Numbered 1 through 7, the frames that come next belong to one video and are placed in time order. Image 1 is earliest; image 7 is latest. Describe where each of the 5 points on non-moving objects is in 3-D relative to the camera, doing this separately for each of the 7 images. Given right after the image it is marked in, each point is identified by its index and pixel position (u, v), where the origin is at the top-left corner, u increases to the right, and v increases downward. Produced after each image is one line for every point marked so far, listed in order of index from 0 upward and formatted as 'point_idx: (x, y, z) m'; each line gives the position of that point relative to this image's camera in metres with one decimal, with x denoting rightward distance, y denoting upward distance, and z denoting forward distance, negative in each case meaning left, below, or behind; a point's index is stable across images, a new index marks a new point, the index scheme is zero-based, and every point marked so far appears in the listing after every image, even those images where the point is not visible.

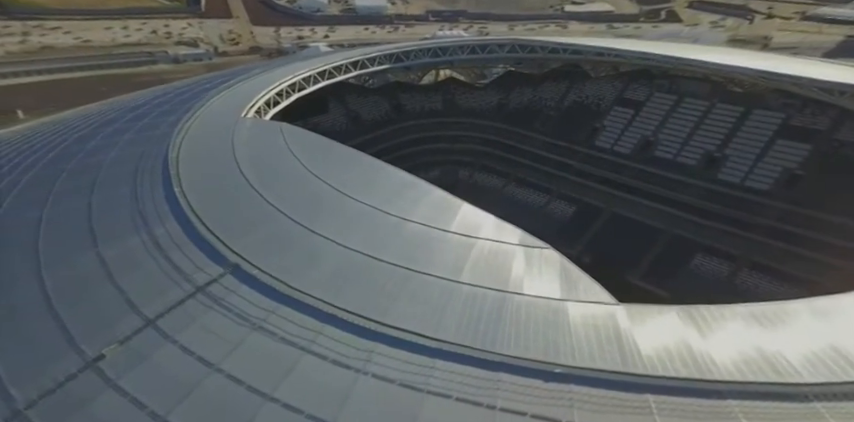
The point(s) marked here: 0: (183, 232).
0: (-6.6, -0.6, +8.9) m
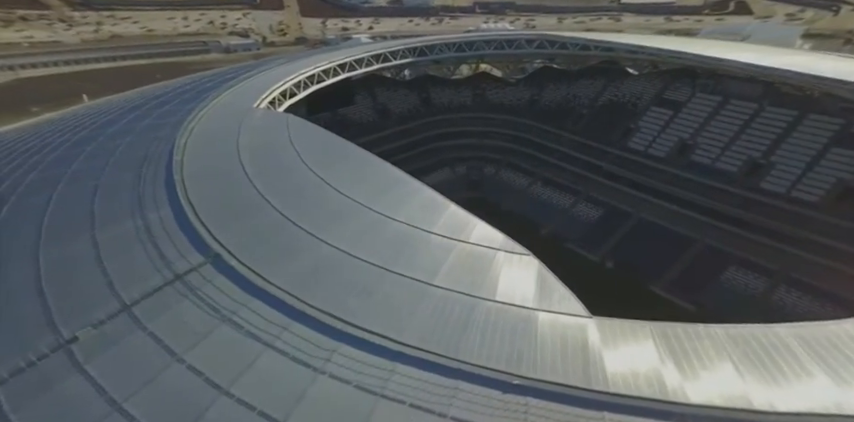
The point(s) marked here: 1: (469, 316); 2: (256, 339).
0: (-7.1, -0.2, +9.4) m
1: (+0.9, -2.3, +7.4) m
2: (-3.2, -2.4, +6.4) m
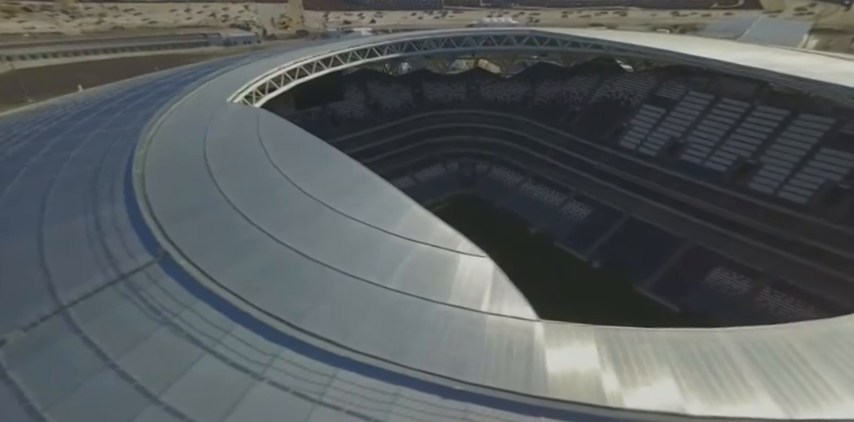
0: (-8.1, -0.2, +9.2) m
1: (-0.2, -2.3, +7.3) m
2: (-4.3, -2.4, +6.3) m
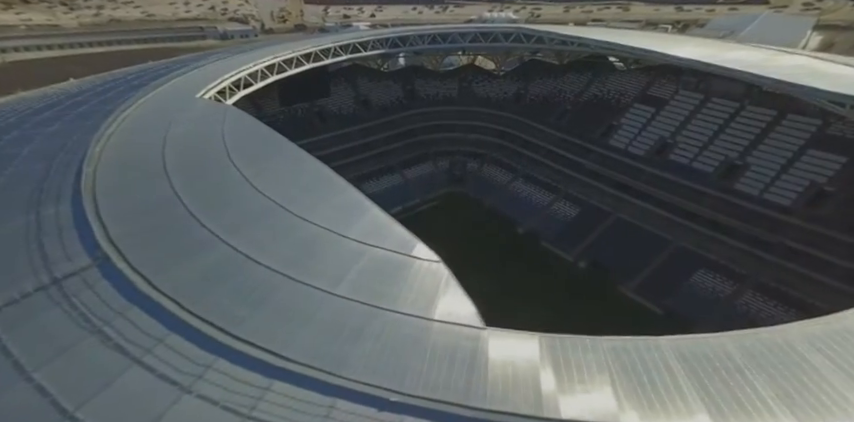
0: (-9.3, -0.2, +8.9) m
1: (-1.3, -2.5, +7.2) m
2: (-5.4, -2.5, +6.1) m
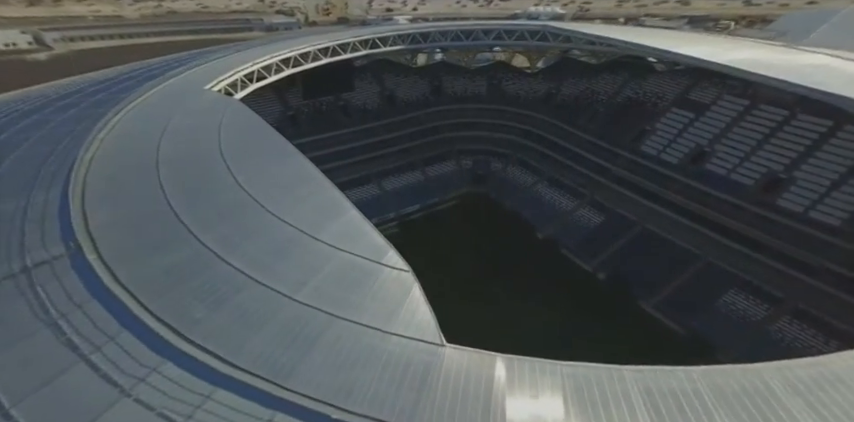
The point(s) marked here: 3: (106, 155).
0: (-9.8, +0.1, +9.2) m
1: (-2.2, -2.6, +6.9) m
2: (-6.3, -2.5, +6.1) m
3: (-10.7, +2.1, +11.6) m
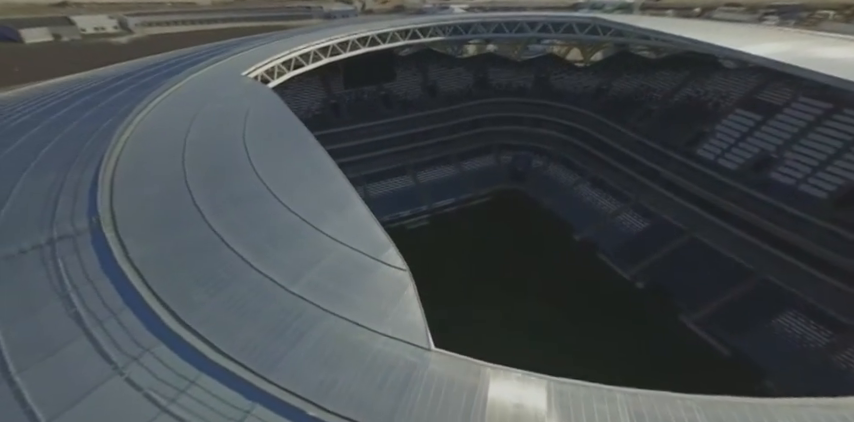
0: (-9.6, +0.8, +10.0) m
1: (-2.5, -2.5, +6.9) m
2: (-6.6, -2.1, +6.6) m
3: (-10.1, +2.9, +12.4) m
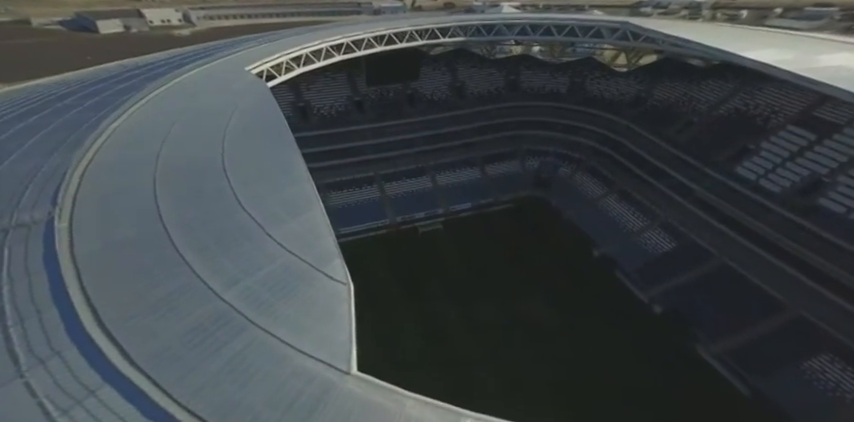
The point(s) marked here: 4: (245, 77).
0: (-10.6, +1.1, +10.4) m
1: (-4.0, -2.6, +6.7) m
2: (-8.1, -1.9, +6.8) m
3: (-10.8, +3.2, +12.8) m
4: (-8.9, +7.0, +17.6) m
